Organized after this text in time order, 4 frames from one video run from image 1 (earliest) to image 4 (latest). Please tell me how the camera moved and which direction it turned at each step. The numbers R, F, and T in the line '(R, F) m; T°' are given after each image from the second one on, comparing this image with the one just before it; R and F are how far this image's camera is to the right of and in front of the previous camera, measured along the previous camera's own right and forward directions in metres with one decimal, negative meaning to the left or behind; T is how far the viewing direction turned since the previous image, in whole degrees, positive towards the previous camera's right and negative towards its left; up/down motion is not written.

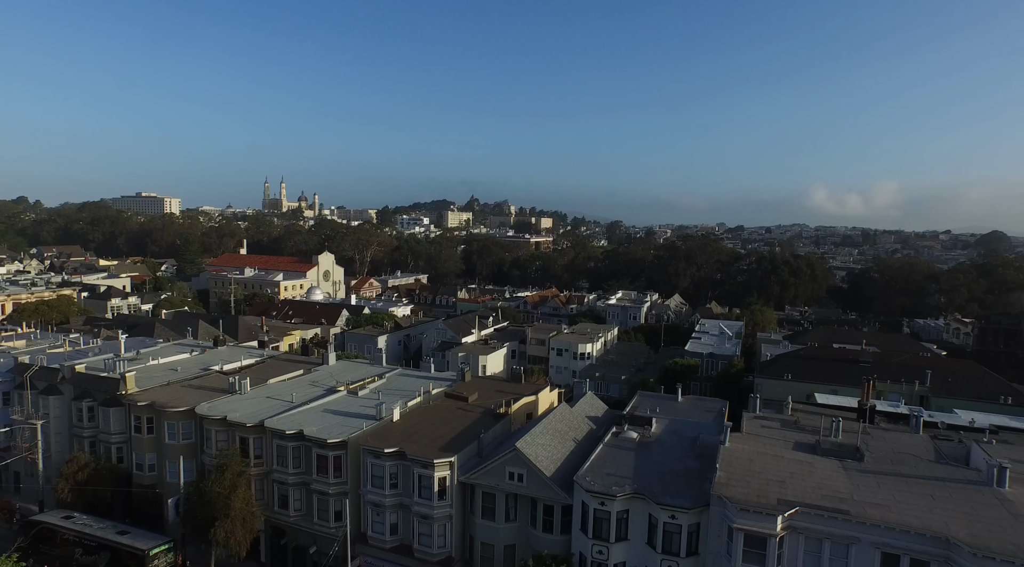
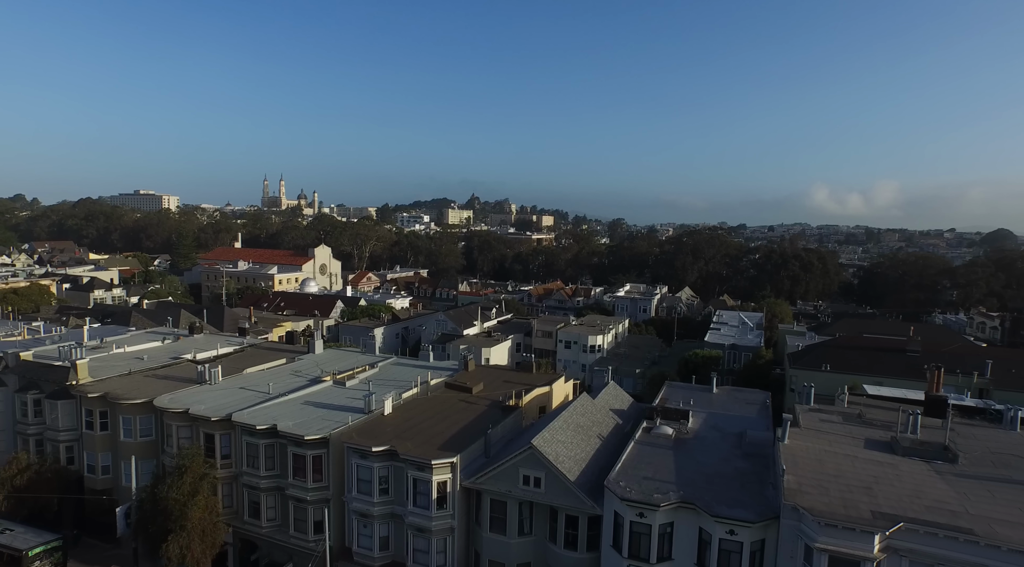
(-0.3, +3.4) m; 0°
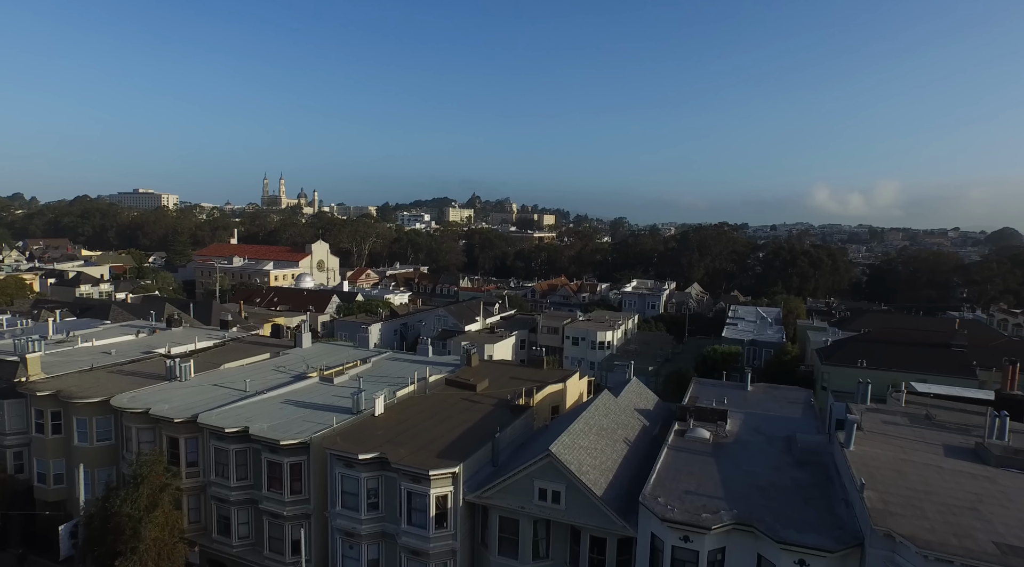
(-0.2, +2.6) m; 0°
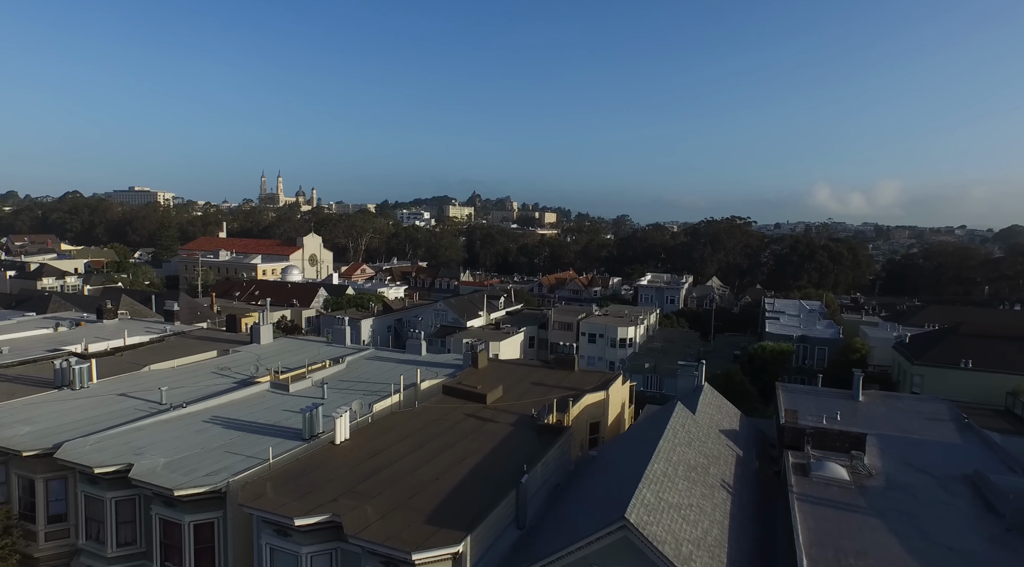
(-0.5, +5.7) m; 0°
